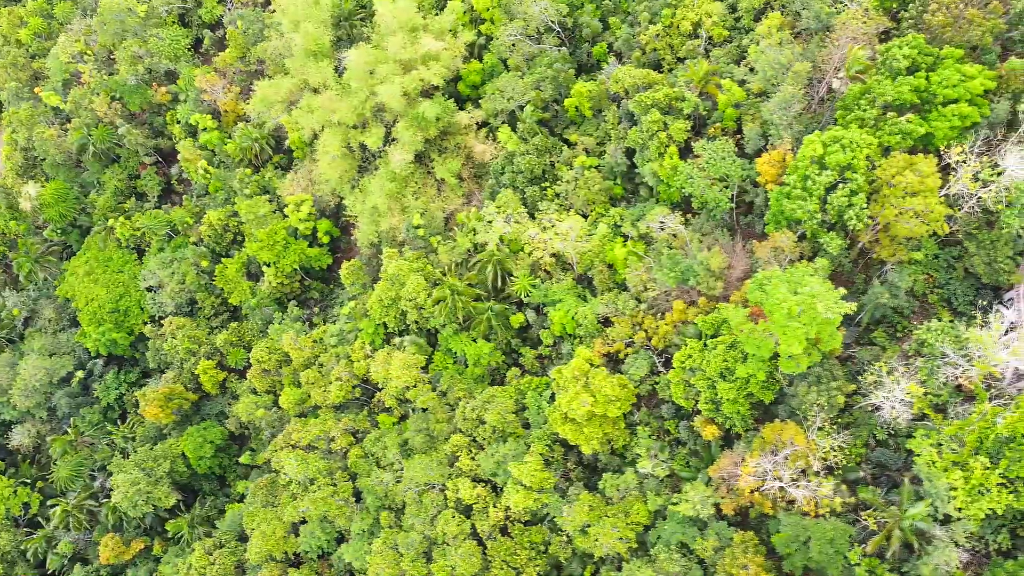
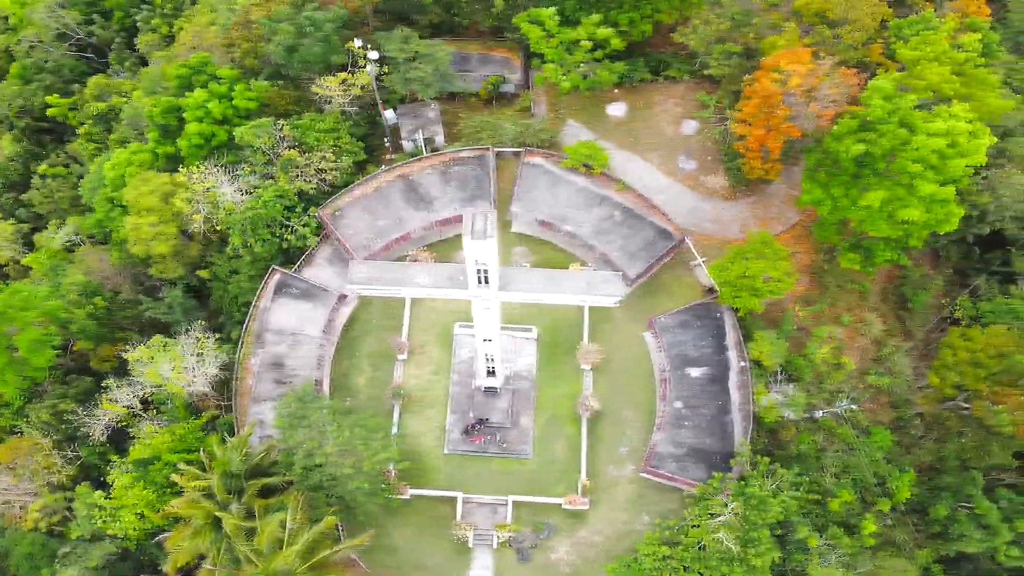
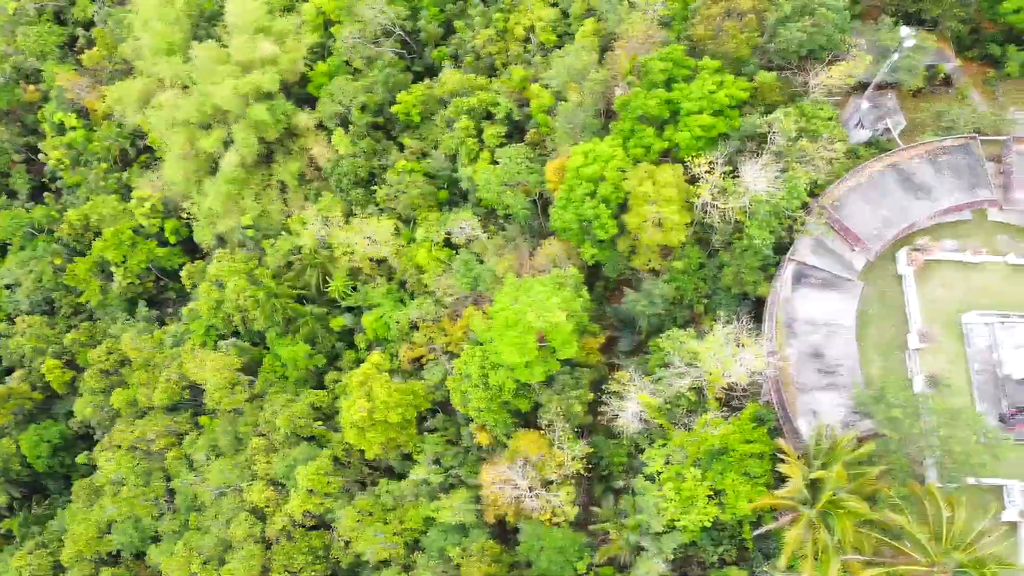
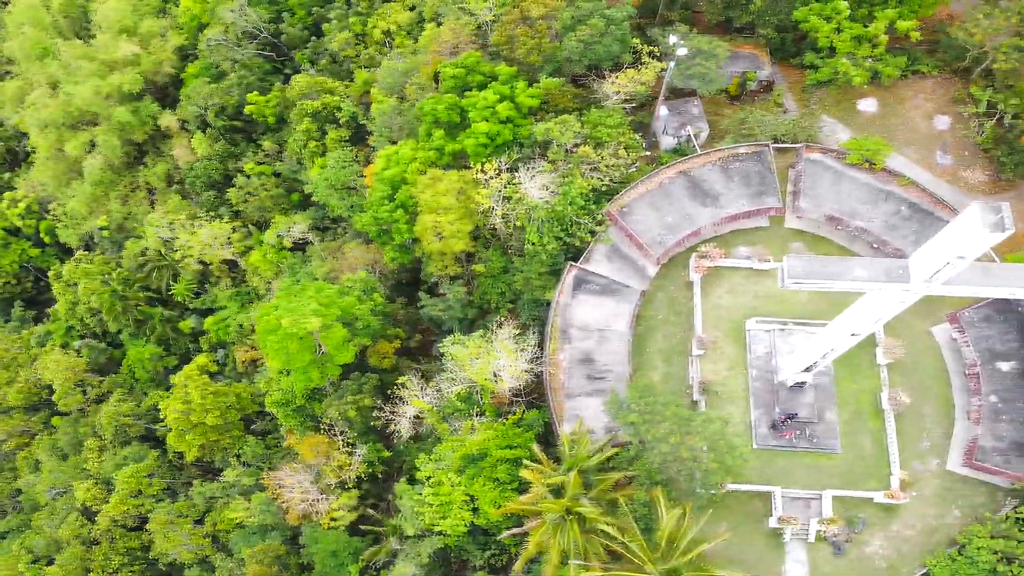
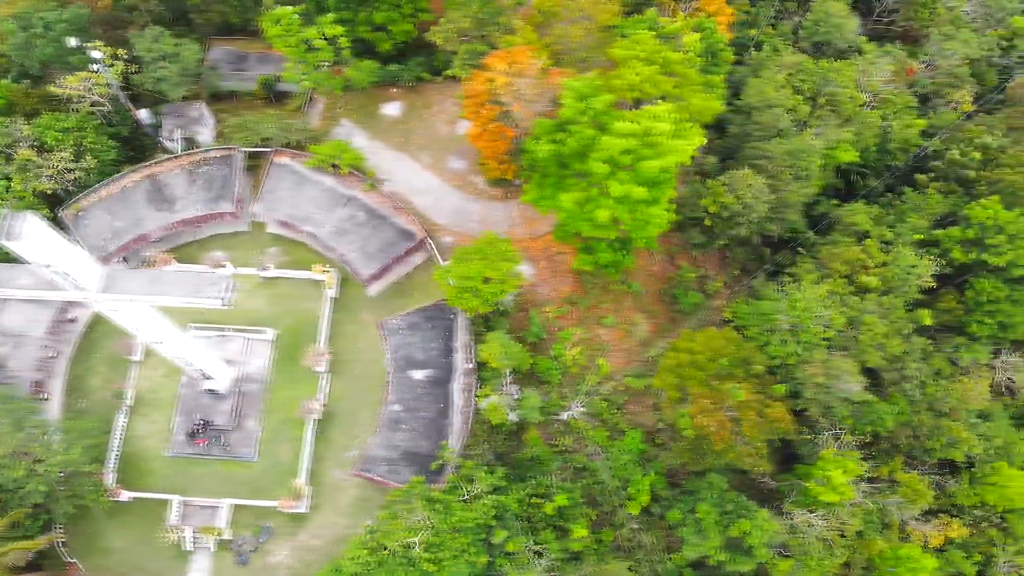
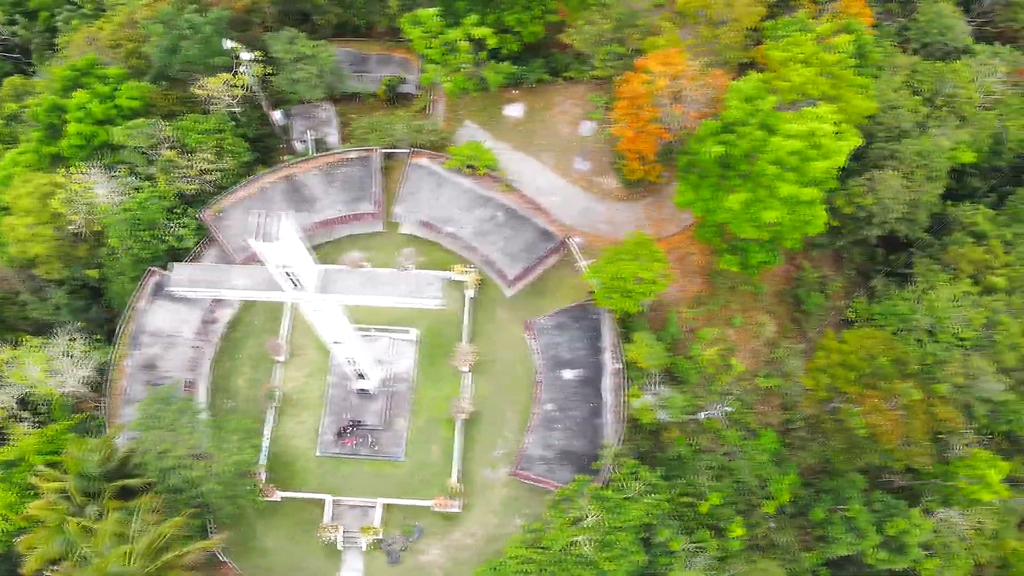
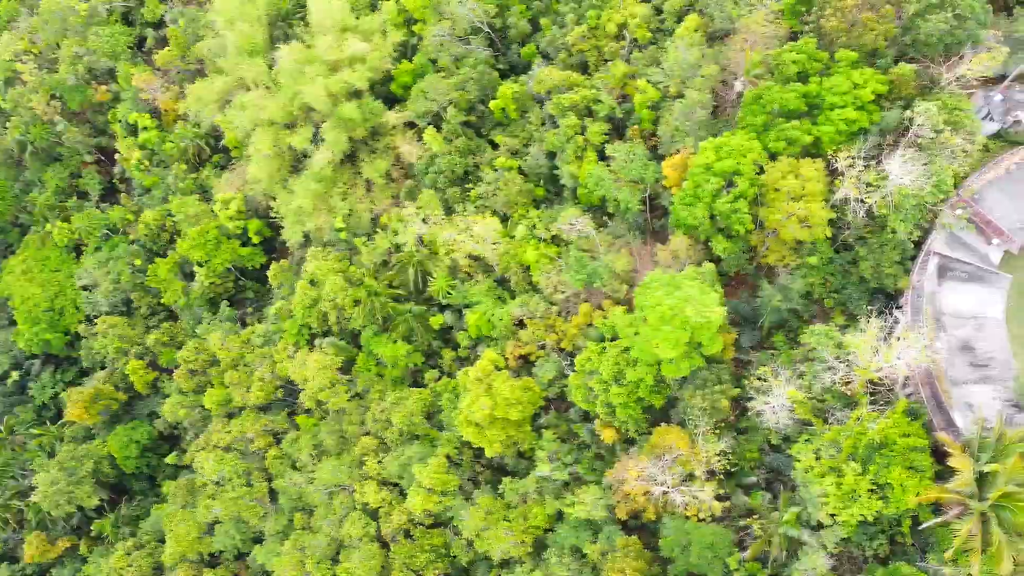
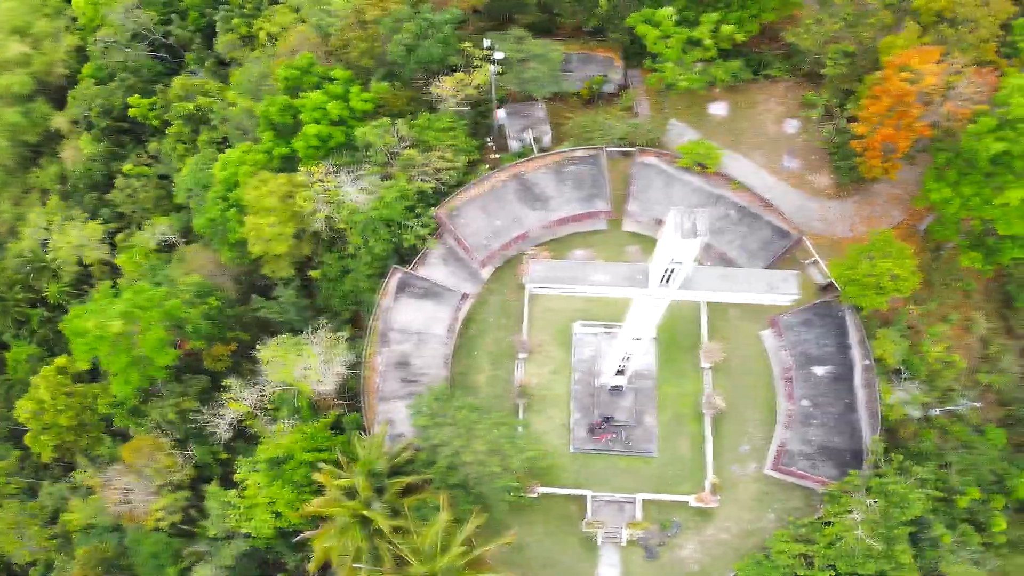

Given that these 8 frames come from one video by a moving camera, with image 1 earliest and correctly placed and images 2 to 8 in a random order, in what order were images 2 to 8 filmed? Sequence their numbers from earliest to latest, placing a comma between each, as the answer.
7, 3, 4, 8, 2, 6, 5
